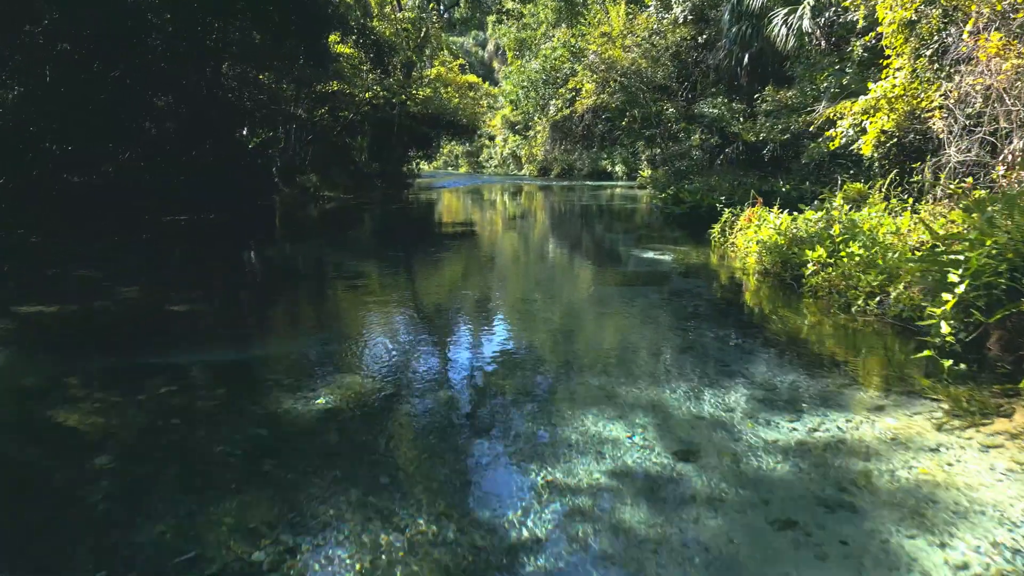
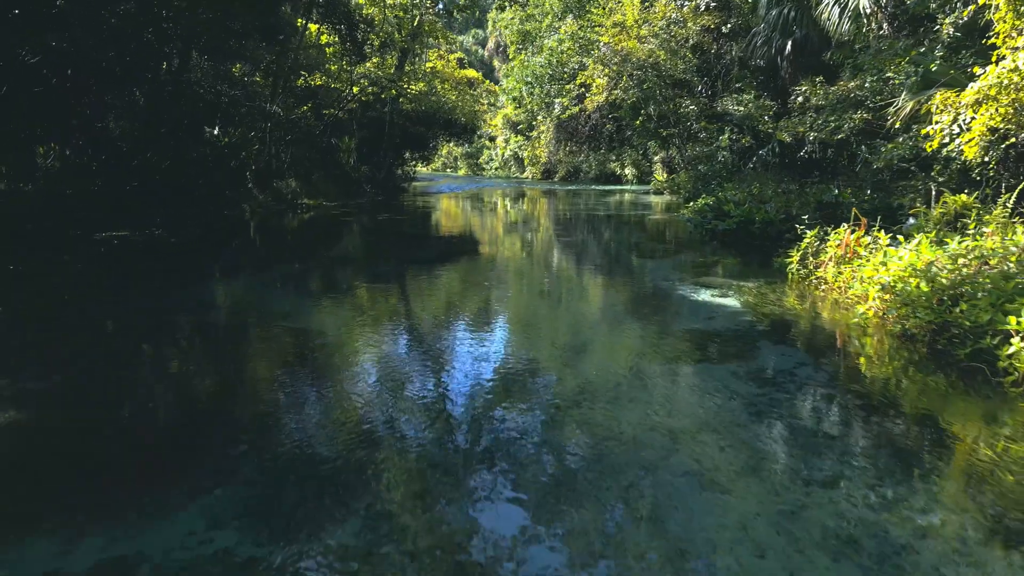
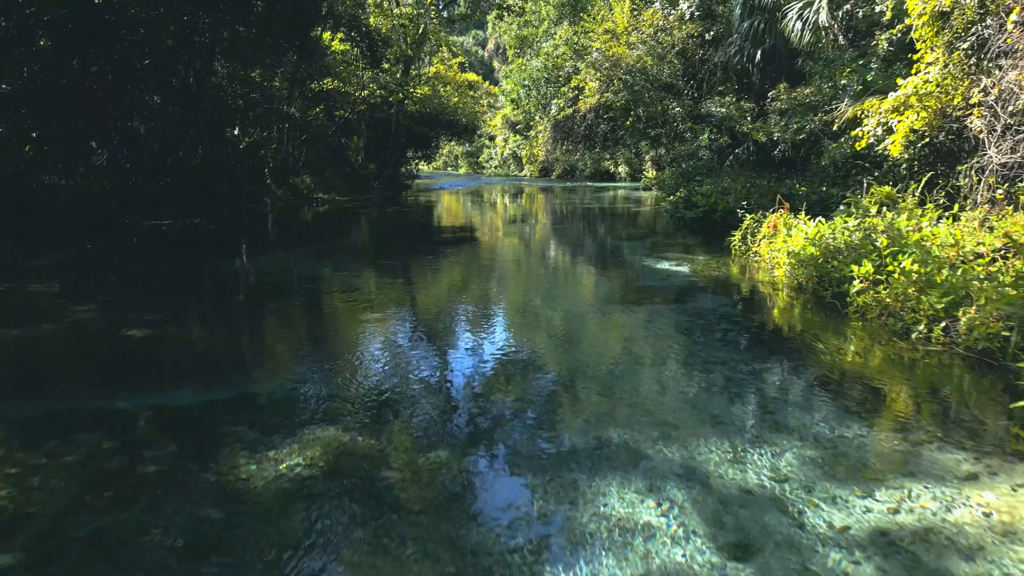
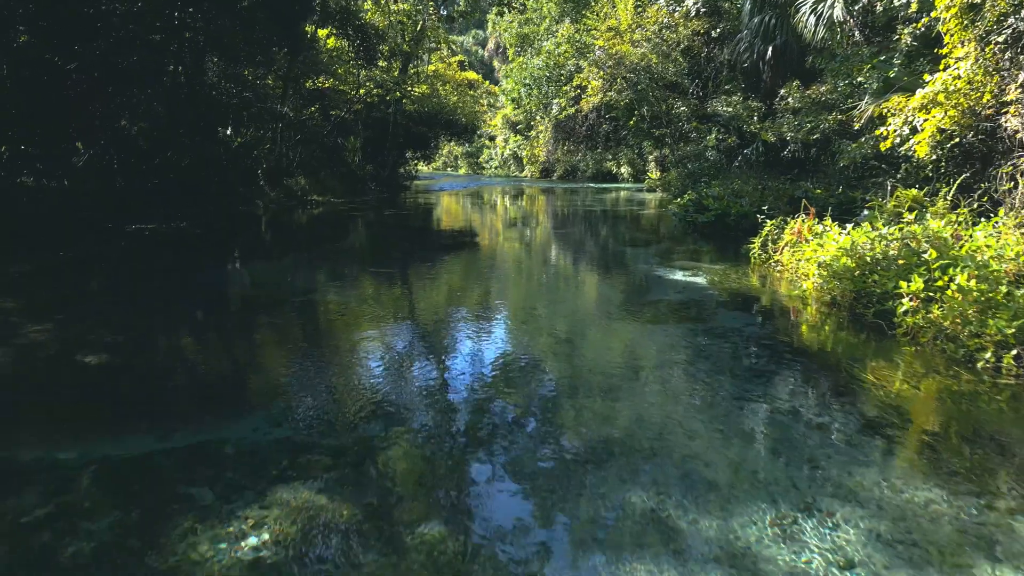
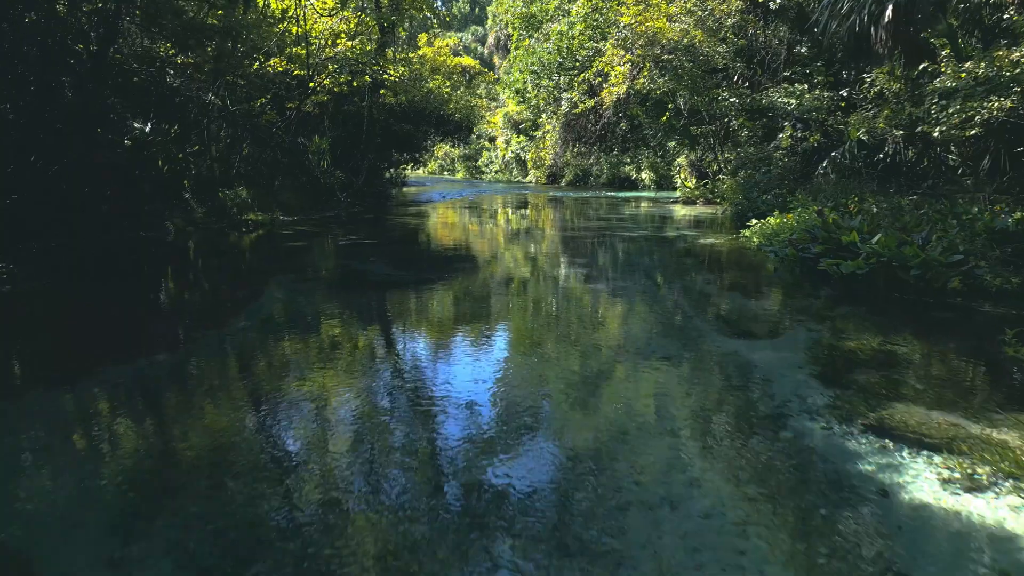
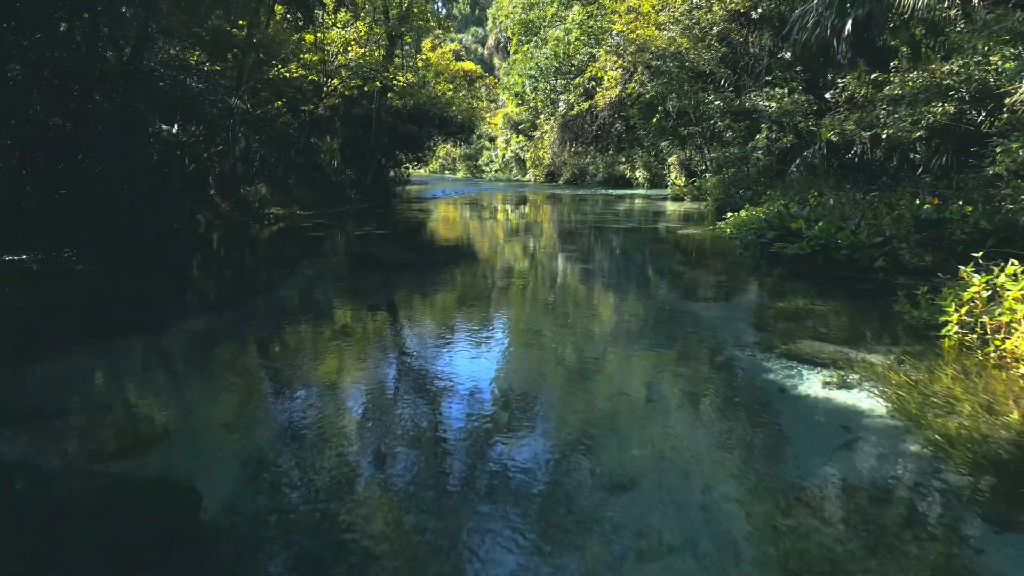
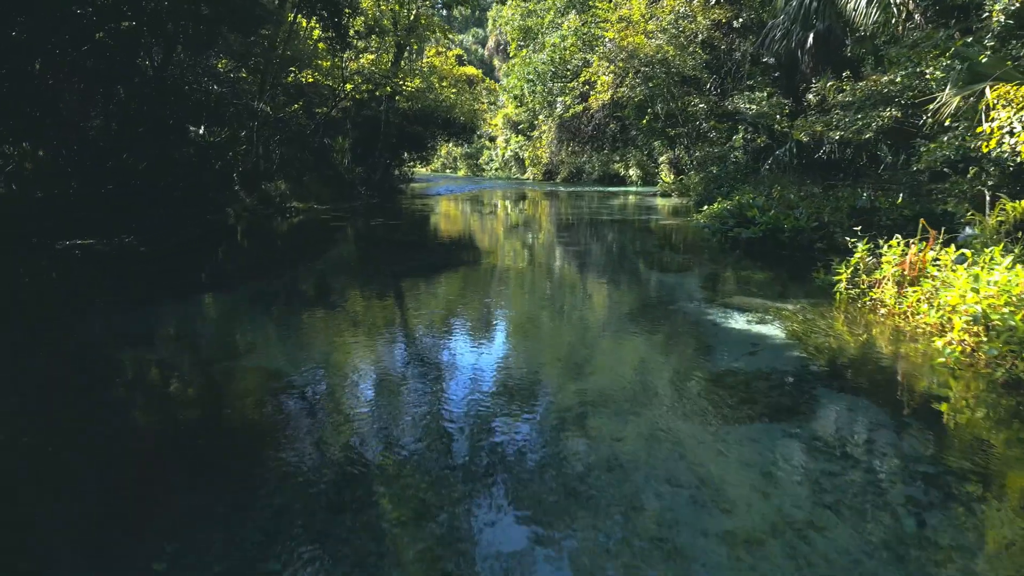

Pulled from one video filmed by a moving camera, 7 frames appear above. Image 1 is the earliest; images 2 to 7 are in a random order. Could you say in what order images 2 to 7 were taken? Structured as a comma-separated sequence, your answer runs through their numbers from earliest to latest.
3, 4, 2, 7, 6, 5
